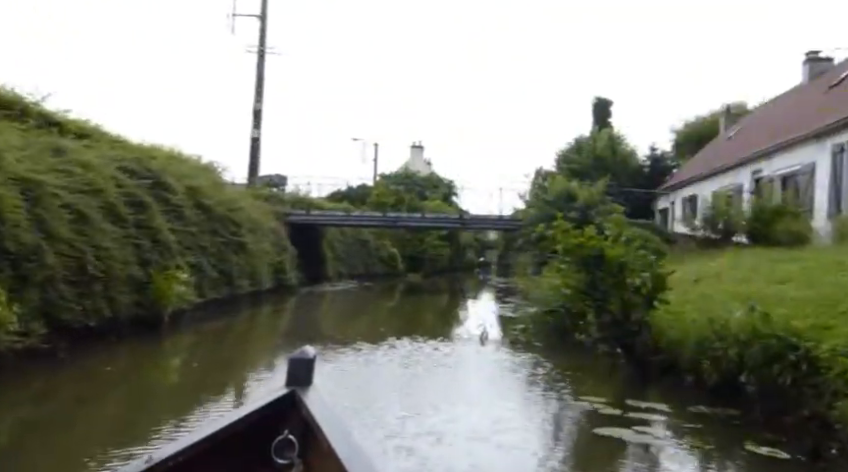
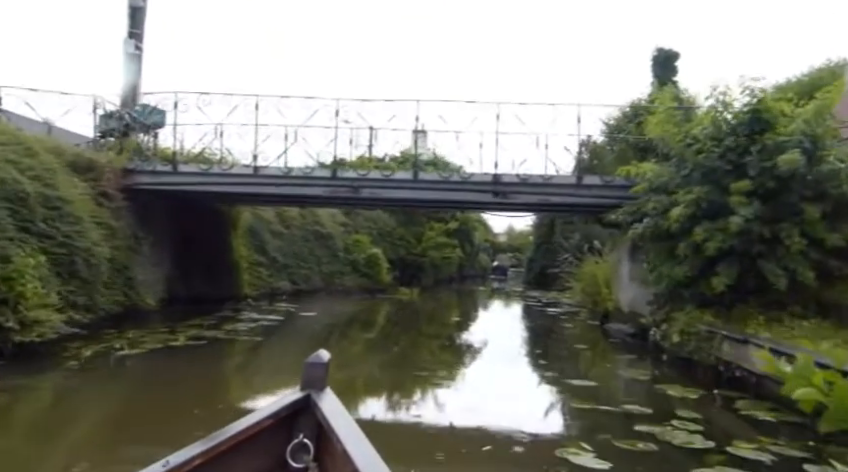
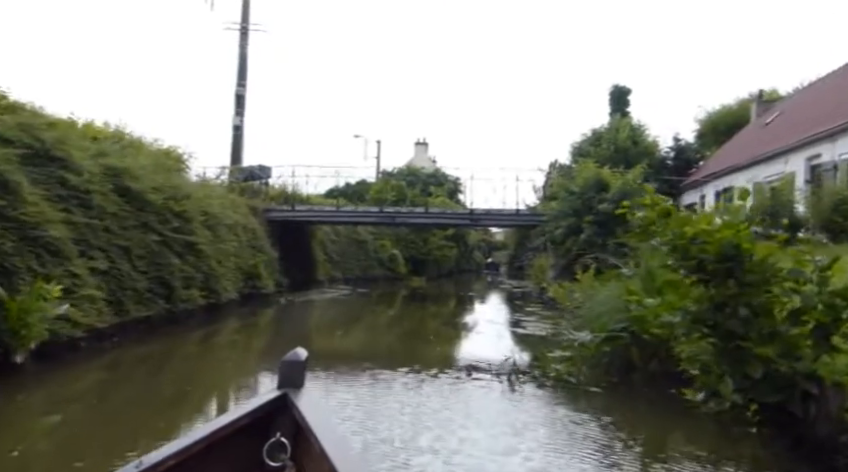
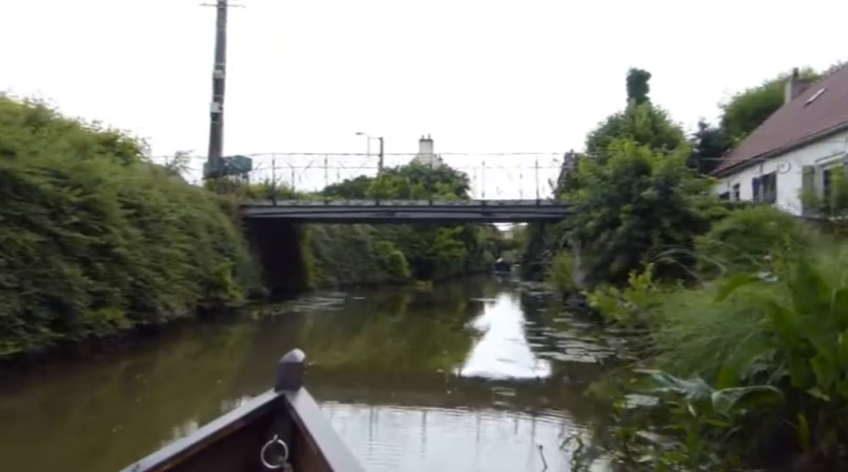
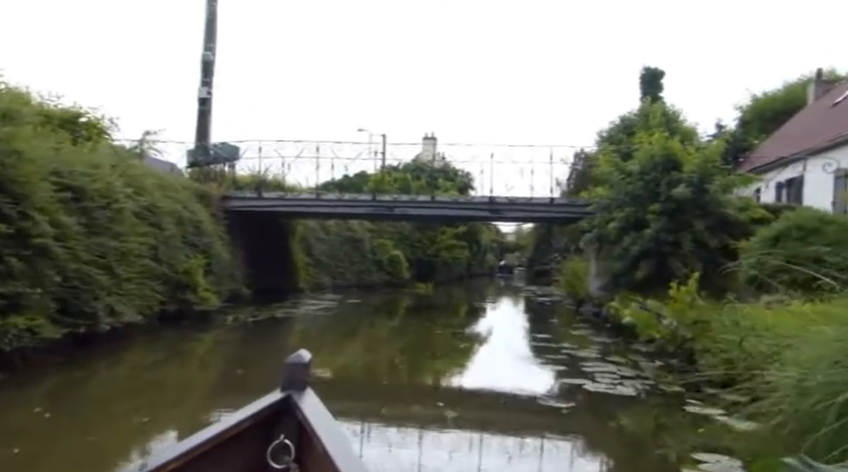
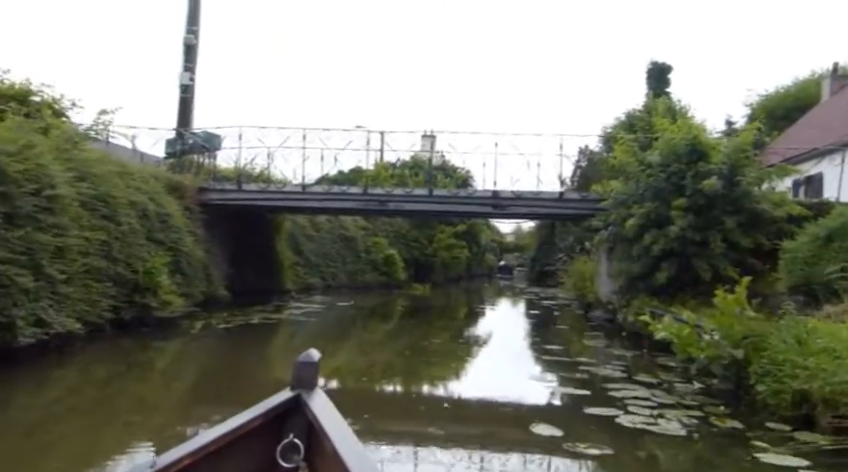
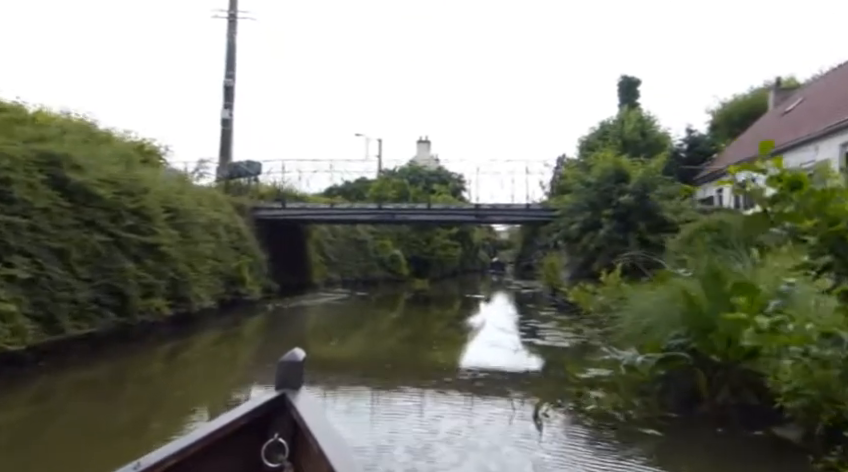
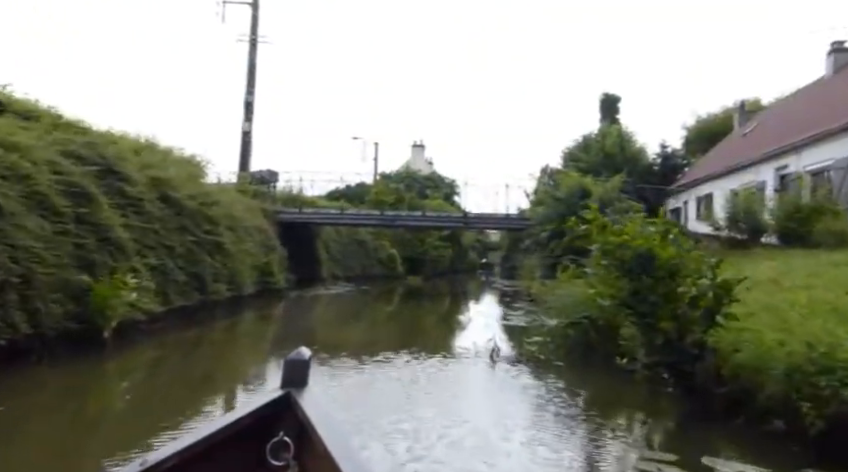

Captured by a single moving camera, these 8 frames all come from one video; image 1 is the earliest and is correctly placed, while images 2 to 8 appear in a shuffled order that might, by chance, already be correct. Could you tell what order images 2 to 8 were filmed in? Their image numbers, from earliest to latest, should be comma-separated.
8, 3, 7, 4, 5, 6, 2
